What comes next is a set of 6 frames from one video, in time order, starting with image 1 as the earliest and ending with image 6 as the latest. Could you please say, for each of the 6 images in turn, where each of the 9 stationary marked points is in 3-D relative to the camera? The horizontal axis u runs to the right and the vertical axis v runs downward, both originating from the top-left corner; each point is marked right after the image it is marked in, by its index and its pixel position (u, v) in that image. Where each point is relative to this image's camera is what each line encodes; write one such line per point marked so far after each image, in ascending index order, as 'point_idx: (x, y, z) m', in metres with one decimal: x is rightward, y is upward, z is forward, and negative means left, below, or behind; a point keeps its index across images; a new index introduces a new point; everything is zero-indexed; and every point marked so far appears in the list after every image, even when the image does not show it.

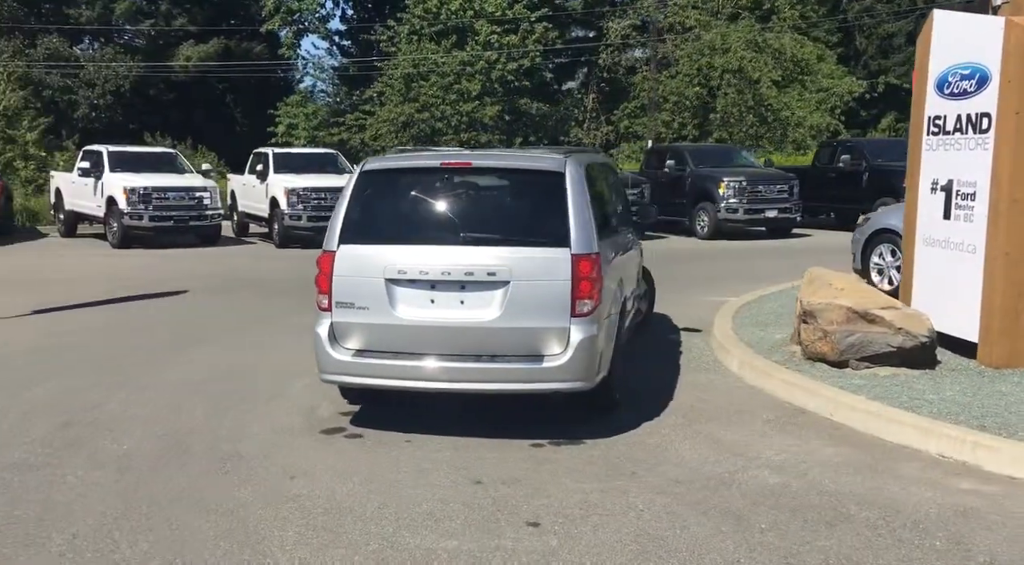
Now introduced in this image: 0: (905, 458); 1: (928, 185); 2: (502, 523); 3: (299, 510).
0: (+2.4, -1.1, +6.3) m
1: (+3.7, +0.9, +8.9) m
2: (0.0, -1.2, +5.1) m
3: (-1.1, -1.2, +5.3) m
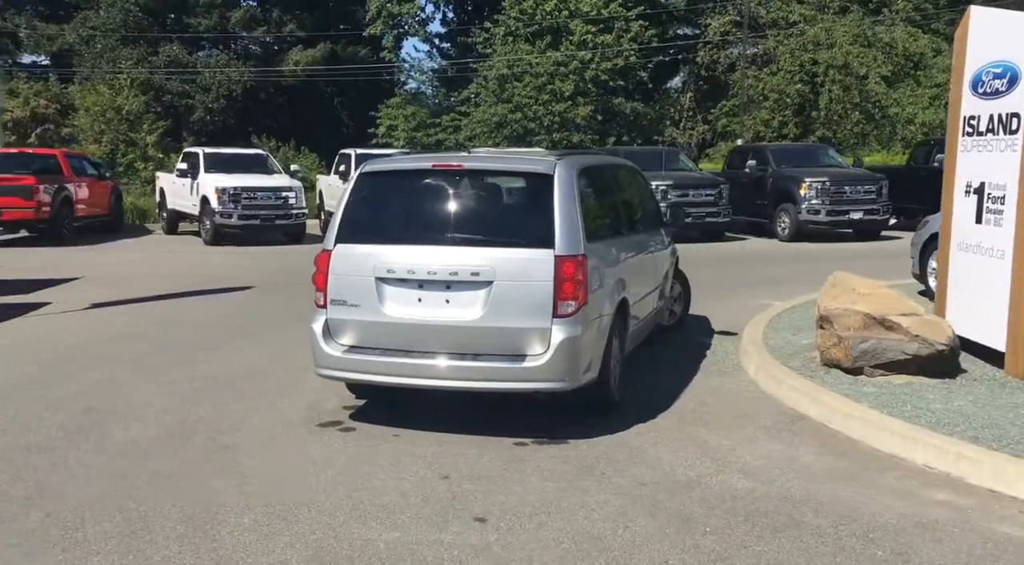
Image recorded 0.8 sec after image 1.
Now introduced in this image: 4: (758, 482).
0: (+2.3, -1.1, +6.2) m
1: (+3.8, +0.8, +8.6) m
2: (-0.3, -1.2, +5.3) m
3: (-1.4, -1.2, +5.6) m
4: (+1.4, -1.2, +6.0) m
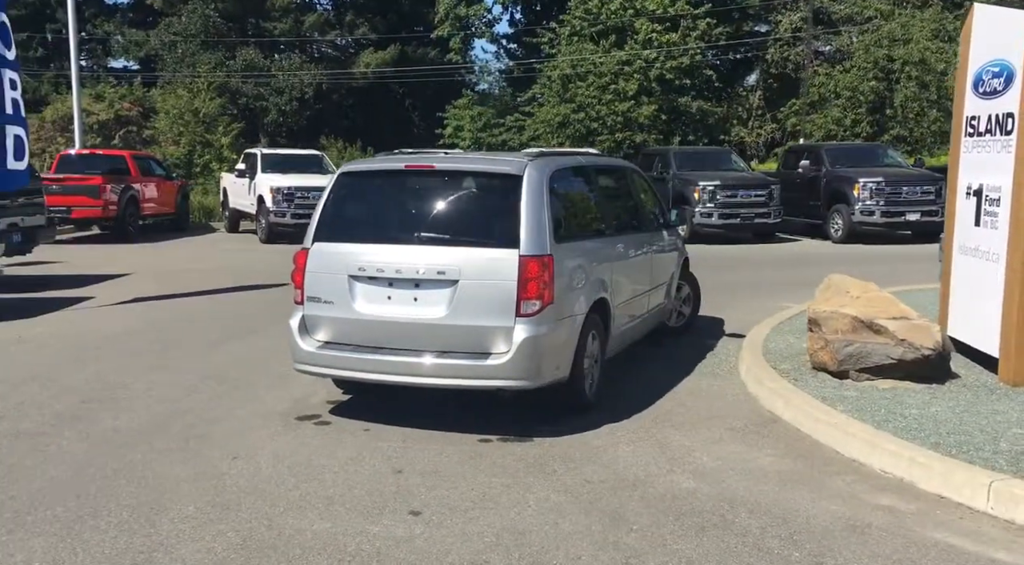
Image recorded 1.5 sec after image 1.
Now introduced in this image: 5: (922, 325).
0: (+2.0, -1.1, +6.1) m
1: (+3.8, +0.8, +8.4) m
2: (-0.7, -1.2, +5.5) m
3: (-1.7, -1.2, +5.8) m
4: (+1.1, -1.2, +6.0) m
5: (+3.1, -0.3, +7.7) m
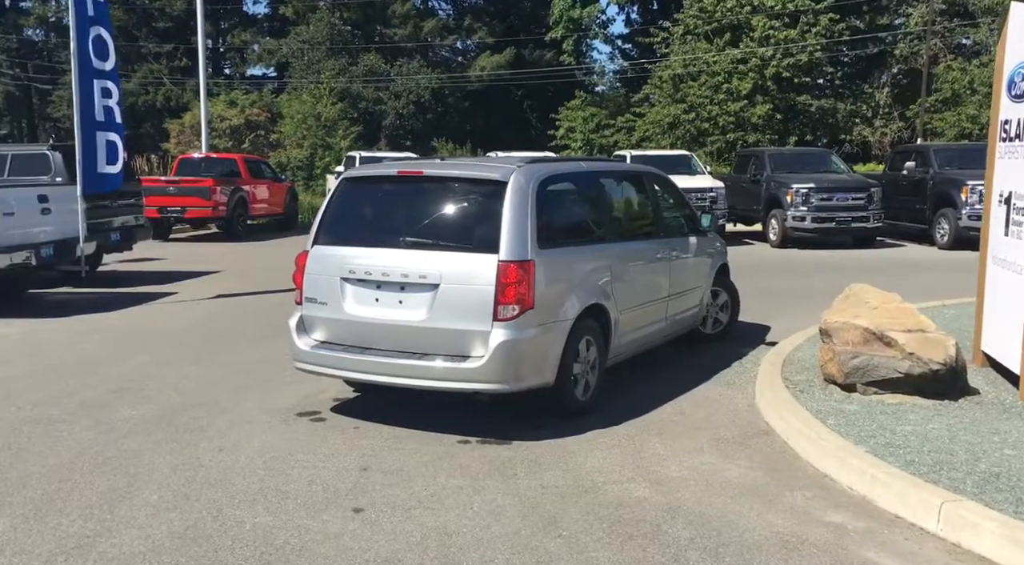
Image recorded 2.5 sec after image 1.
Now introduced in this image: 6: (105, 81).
0: (+1.7, -1.2, +6.0) m
1: (+3.8, +0.7, +7.9) m
2: (-1.0, -1.3, +5.7) m
3: (-2.0, -1.2, +6.2) m
4: (+0.9, -1.2, +5.9) m
5: (+3.1, -0.4, +7.4) m
6: (-5.4, +2.7, +13.3) m
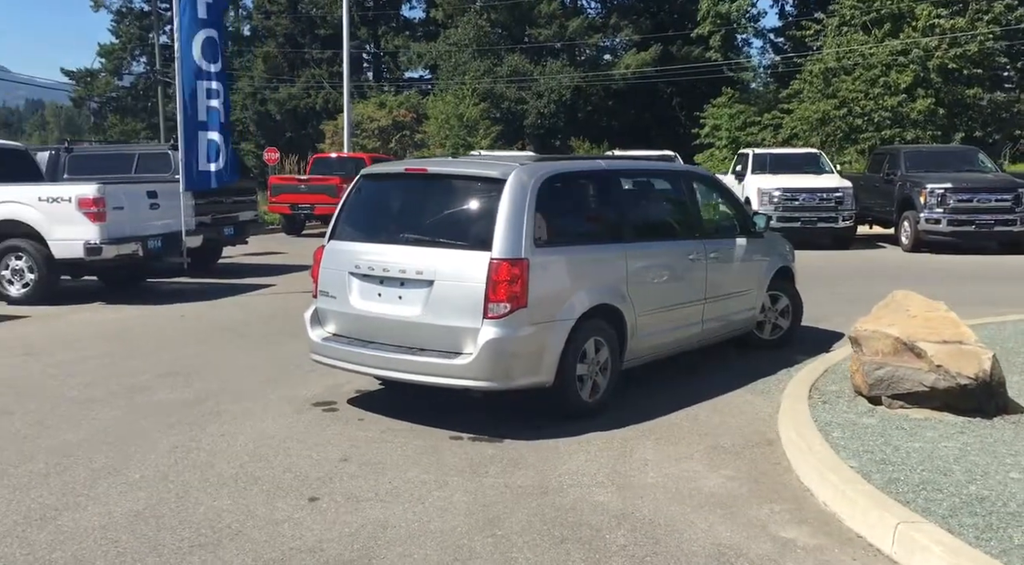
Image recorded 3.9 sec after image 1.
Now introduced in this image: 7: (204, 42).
0: (+1.5, -1.2, +5.7) m
1: (+3.9, +0.6, +7.2) m
2: (-1.3, -1.2, +5.9) m
3: (-2.1, -1.1, +6.5) m
4: (+0.6, -1.2, +5.8) m
5: (+3.1, -0.4, +6.8) m
6: (-4.2, +2.8, +14.1) m
7: (-4.3, +3.3, +14.0) m
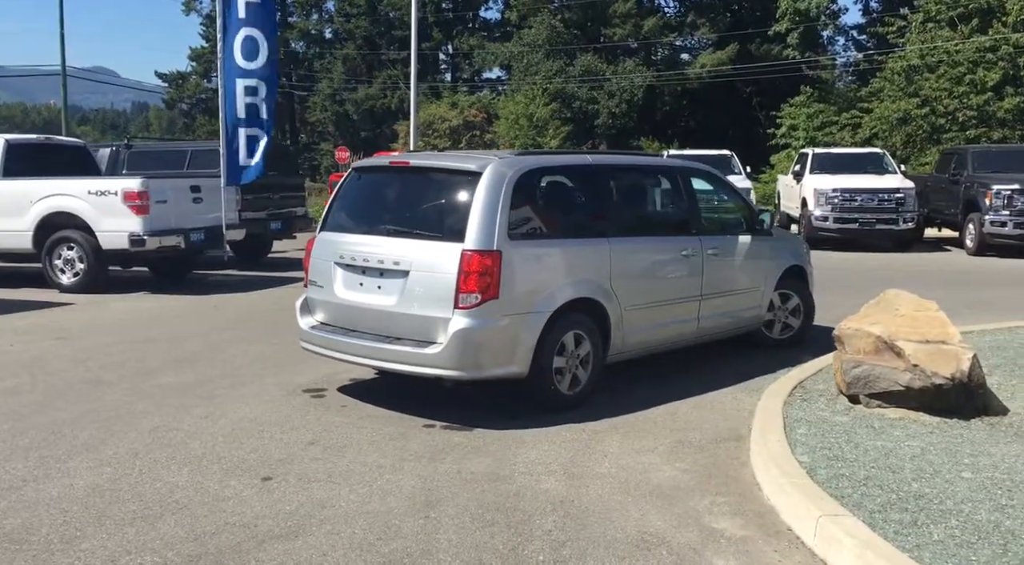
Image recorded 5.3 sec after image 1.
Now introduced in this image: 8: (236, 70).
0: (+1.2, -1.2, +5.6) m
1: (+3.8, +0.6, +7.0) m
2: (-1.6, -1.1, +6.1) m
3: (-2.4, -1.0, +6.8) m
4: (+0.3, -1.2, +5.8) m
5: (+2.9, -0.4, +6.6) m
6: (-3.7, +2.9, +14.6) m
7: (-3.7, +3.4, +14.5) m
8: (-3.8, +3.0, +14.4) m
